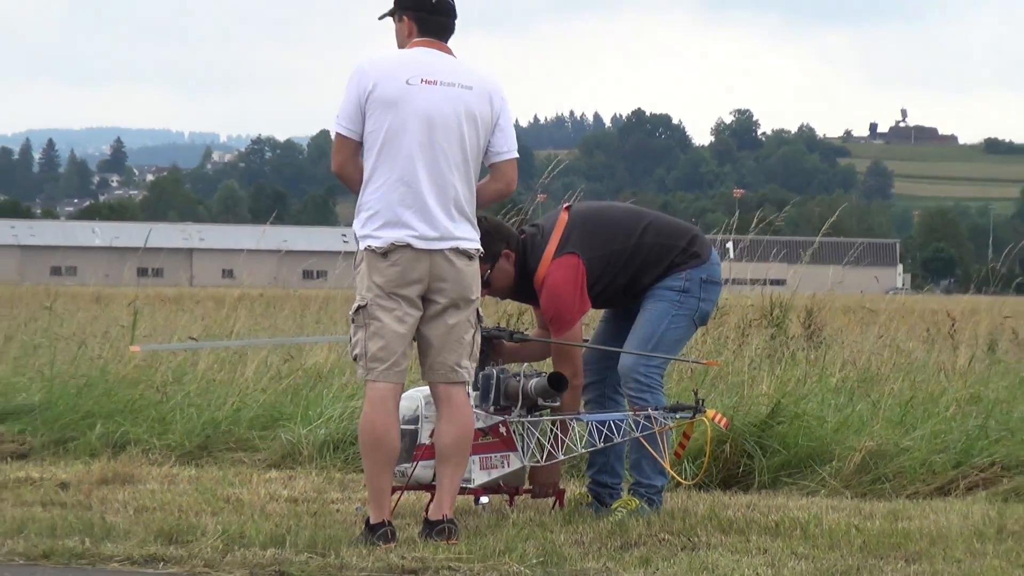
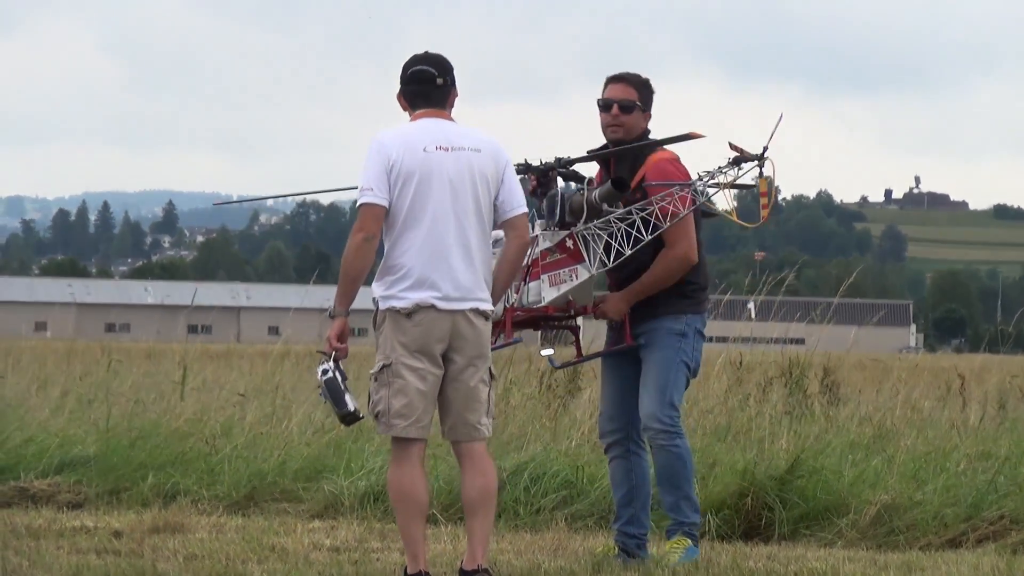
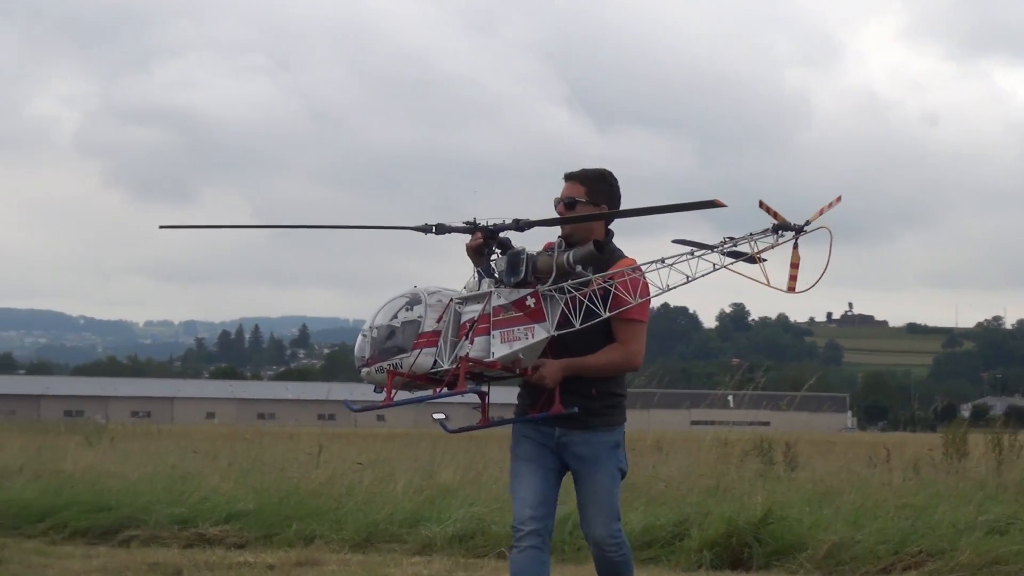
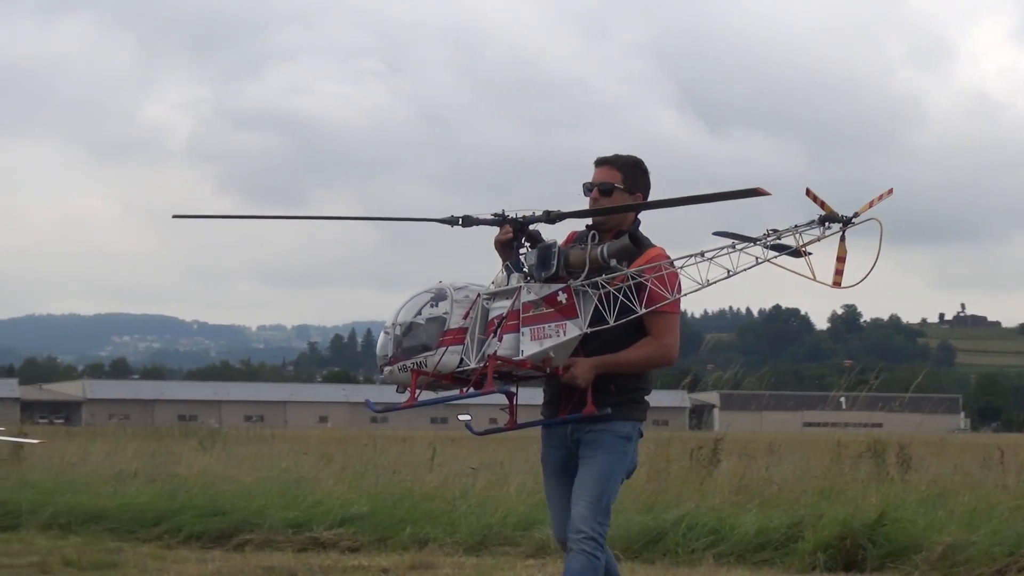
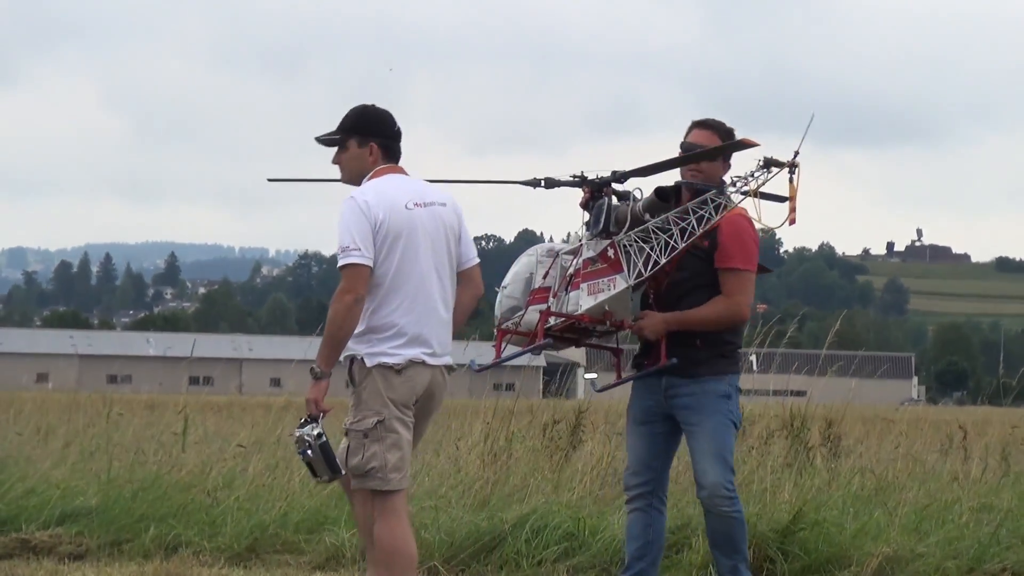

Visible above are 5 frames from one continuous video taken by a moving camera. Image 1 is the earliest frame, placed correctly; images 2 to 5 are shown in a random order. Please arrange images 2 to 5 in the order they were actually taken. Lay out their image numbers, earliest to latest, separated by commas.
2, 5, 3, 4
